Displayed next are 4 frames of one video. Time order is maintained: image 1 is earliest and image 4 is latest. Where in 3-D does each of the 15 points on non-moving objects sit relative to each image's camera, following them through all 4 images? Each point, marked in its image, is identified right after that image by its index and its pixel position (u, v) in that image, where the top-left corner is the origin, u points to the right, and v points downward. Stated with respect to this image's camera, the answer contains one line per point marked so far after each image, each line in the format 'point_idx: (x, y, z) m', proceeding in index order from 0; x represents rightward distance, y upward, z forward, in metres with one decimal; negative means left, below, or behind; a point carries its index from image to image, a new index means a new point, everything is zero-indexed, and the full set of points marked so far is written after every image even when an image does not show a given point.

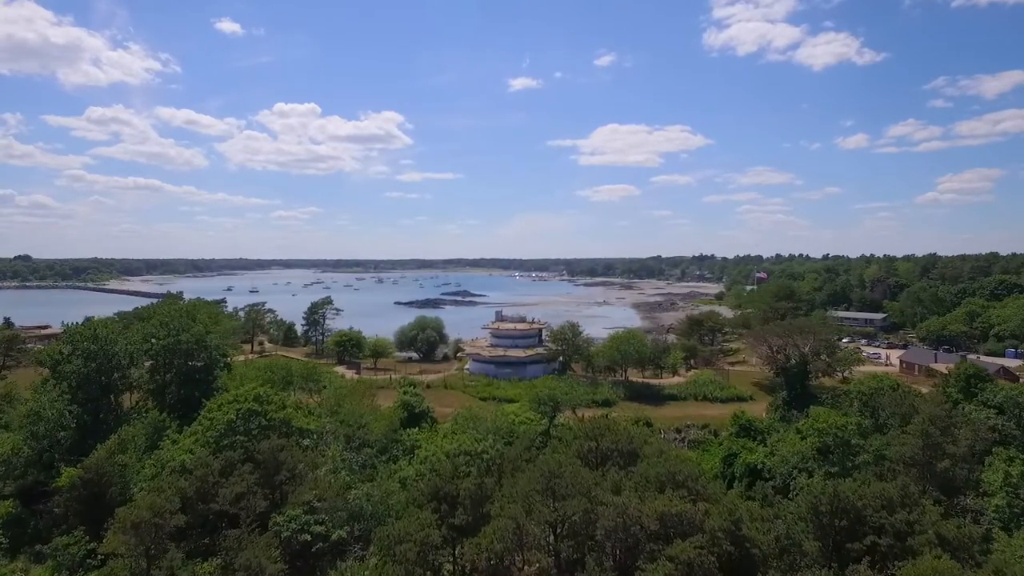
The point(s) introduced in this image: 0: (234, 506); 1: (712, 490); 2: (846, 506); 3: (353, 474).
0: (-8.3, -6.5, +17.3) m
1: (+5.8, -5.8, +16.8) m
2: (+8.8, -5.7, +15.4) m
3: (-5.4, -6.3, +19.8) m
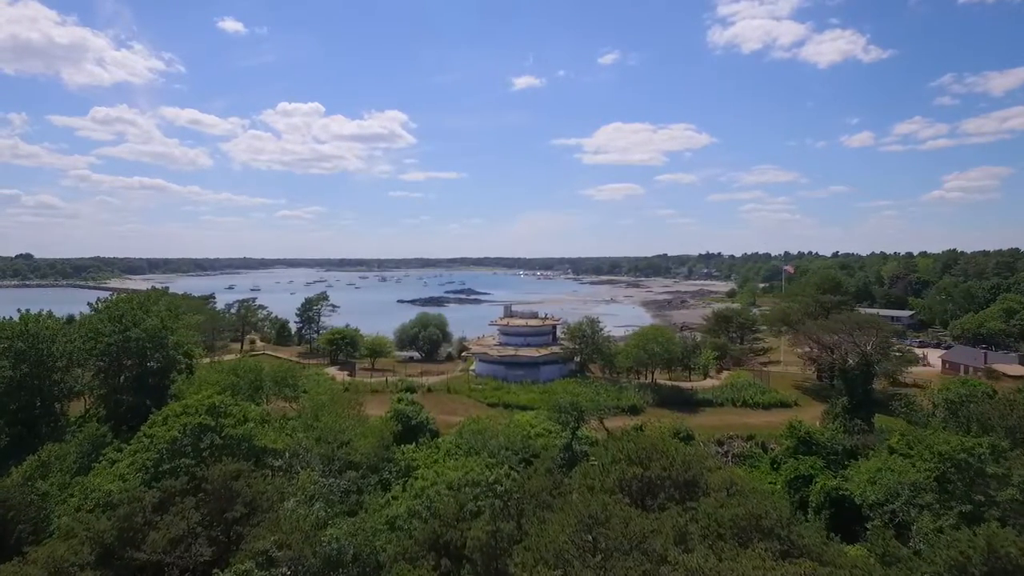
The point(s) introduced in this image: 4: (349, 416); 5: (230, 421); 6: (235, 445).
0: (-7.7, -6.0, +13.1) m
1: (+6.3, -5.3, +12.4) m
2: (+9.3, -5.2, +11.0) m
3: (-4.8, -5.8, +15.5) m
4: (-5.6, -4.3, +19.9) m
5: (-8.1, -3.8, +16.8) m
6: (-7.8, -4.4, +16.4) m
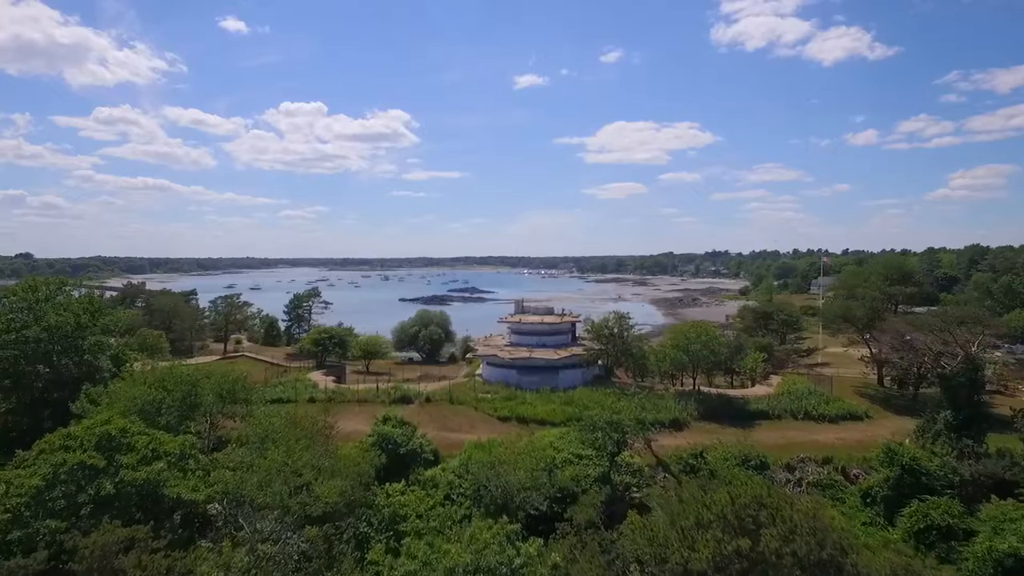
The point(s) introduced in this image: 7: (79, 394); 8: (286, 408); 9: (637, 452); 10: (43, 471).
0: (-7.1, -5.5, +7.8) m
1: (+6.9, -4.8, +7.1) m
2: (+9.9, -4.7, +5.6) m
3: (-4.2, -5.4, +10.3) m
4: (-5.0, -3.9, +14.7) m
5: (-7.5, -3.4, +11.5) m
6: (-7.2, -4.0, +11.2) m
7: (-12.5, -3.1, +17.4) m
8: (-7.1, -3.7, +18.3) m
9: (+4.1, -5.3, +18.9) m
10: (-8.7, -3.4, +10.8) m
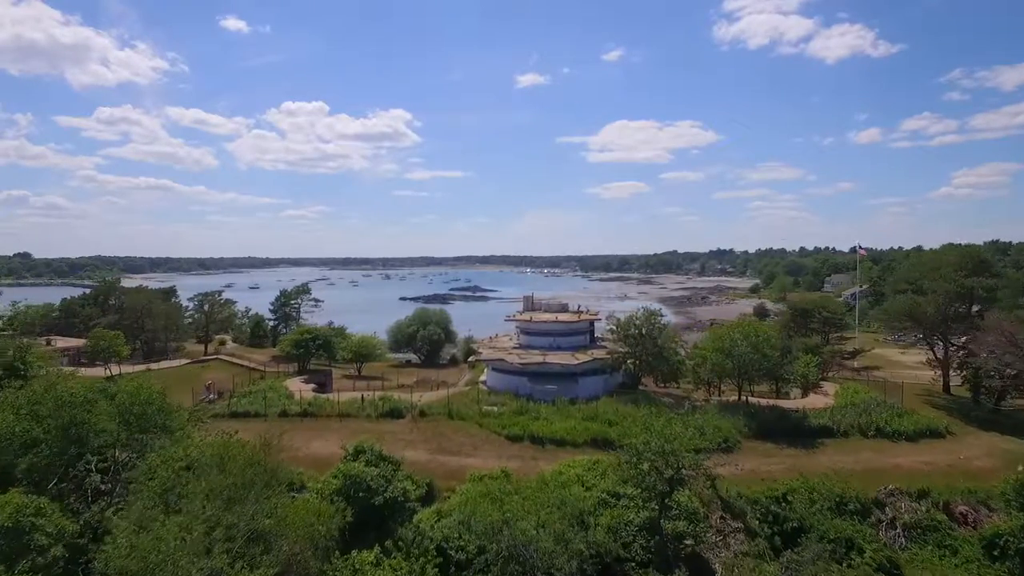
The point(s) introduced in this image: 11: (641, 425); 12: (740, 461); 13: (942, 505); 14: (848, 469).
0: (-6.8, -5.2, +3.4) m
1: (+7.3, -4.5, +2.6) m
2: (+10.2, -4.4, +1.1) m
3: (-3.9, -5.1, +5.8) m
4: (-4.6, -3.6, +10.2) m
5: (-7.2, -3.0, +7.1) m
6: (-6.8, -3.7, +6.7) m
7: (-12.2, -2.8, +12.9) m
8: (-6.7, -3.4, +13.8) m
9: (+4.5, -5.0, +14.4) m
10: (-8.3, -3.1, +6.4) m
11: (+4.1, -4.3, +18.2) m
12: (+7.1, -5.4, +18.3) m
13: (+12.4, -6.2, +16.7) m
14: (+10.9, -5.8, +18.9) m
